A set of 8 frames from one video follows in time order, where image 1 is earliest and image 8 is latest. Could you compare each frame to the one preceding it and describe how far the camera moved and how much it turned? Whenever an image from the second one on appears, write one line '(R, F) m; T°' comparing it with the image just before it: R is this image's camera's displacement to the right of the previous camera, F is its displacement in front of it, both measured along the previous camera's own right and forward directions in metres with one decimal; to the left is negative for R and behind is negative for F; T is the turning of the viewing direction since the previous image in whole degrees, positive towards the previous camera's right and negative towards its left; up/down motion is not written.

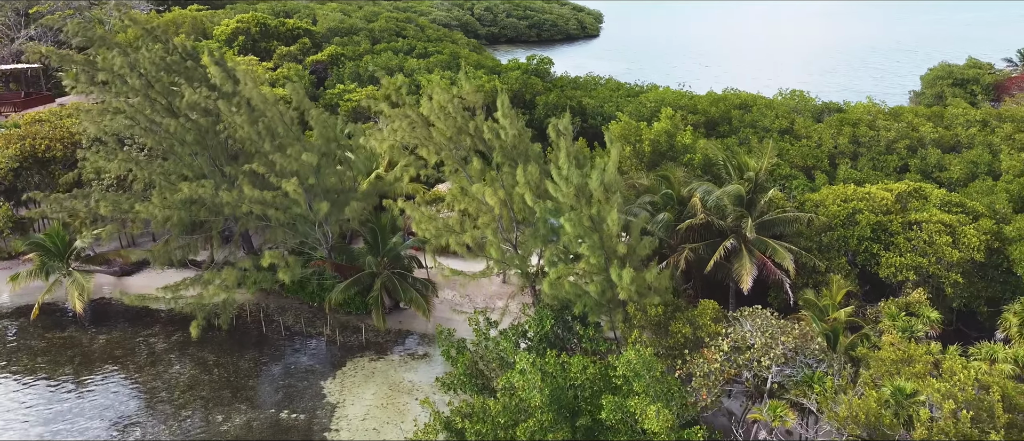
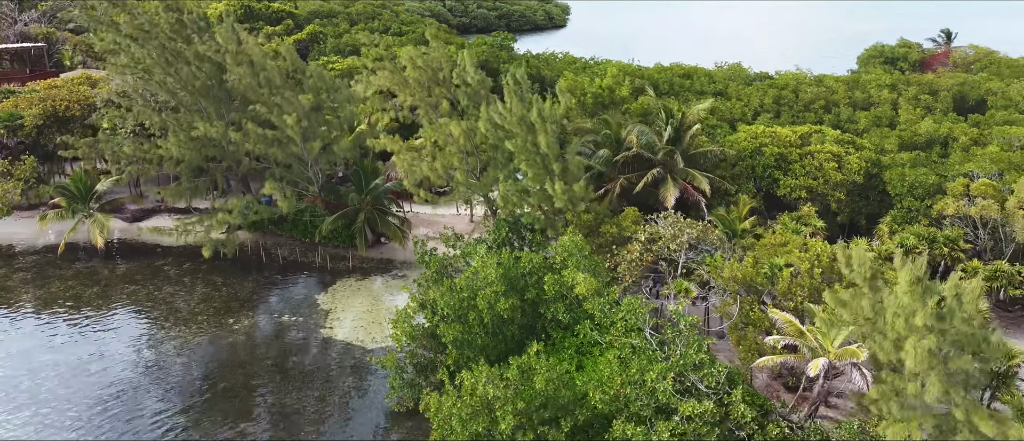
(+0.4, -3.9) m; +2°
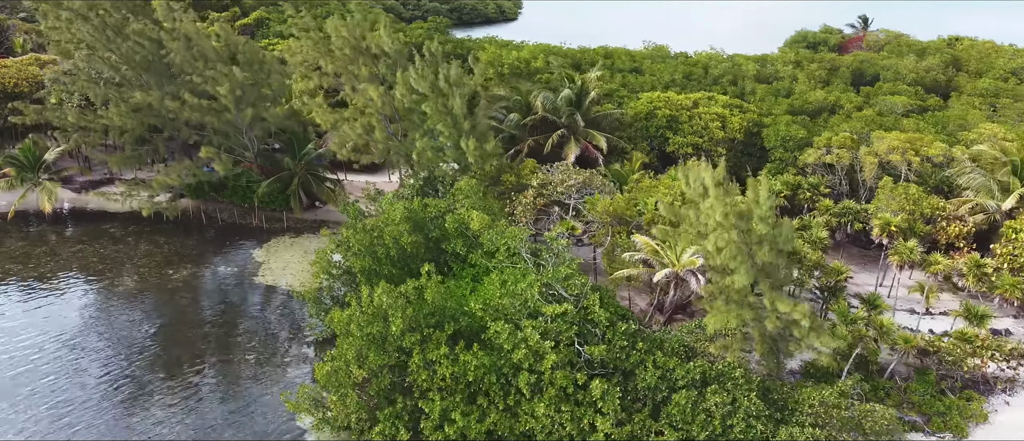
(+1.6, -2.5) m; +2°
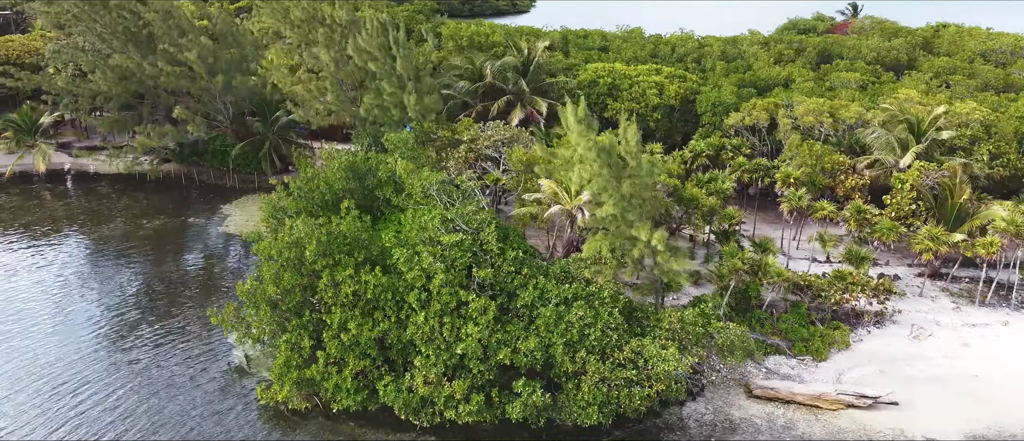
(+3.0, -1.8) m; -2°
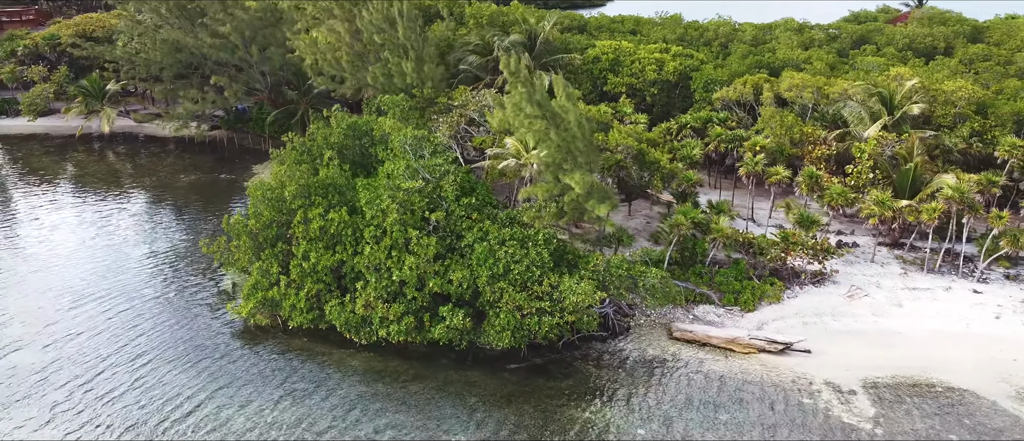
(+3.5, -1.5) m; -7°
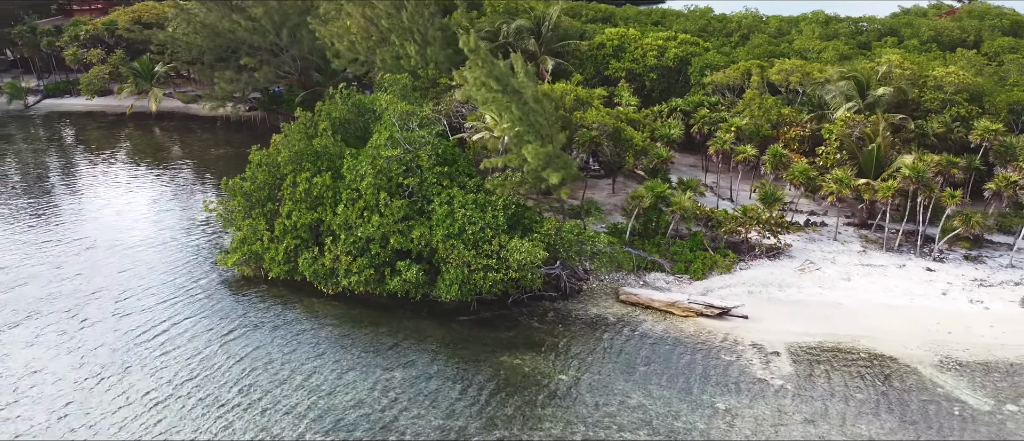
(+2.8, -1.2) m; -5°
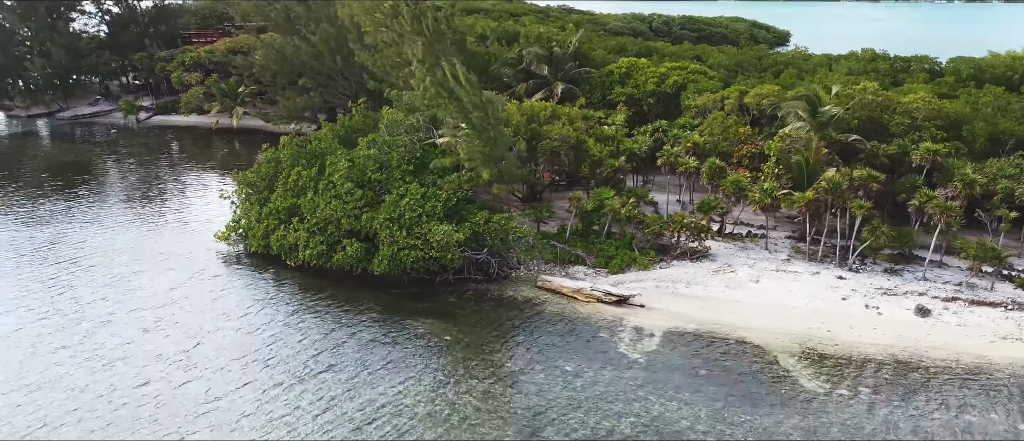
(+5.5, -1.9) m; -10°
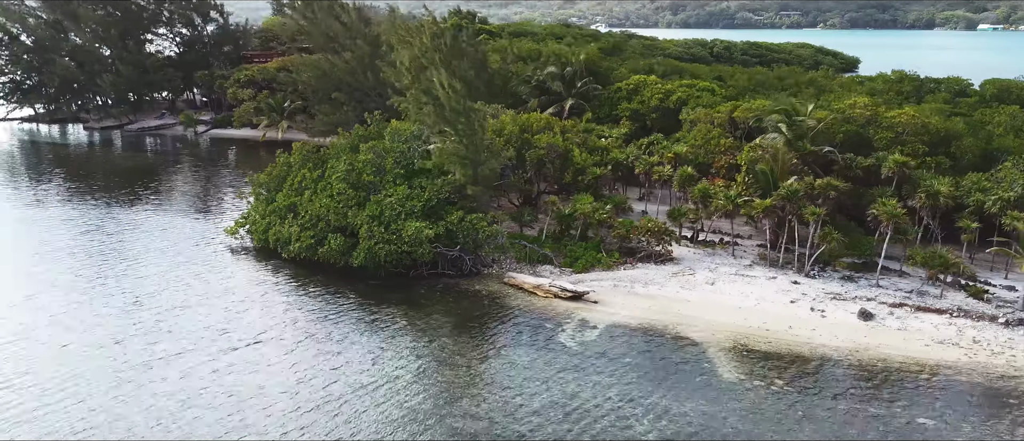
(+3.1, -1.2) m; -6°
